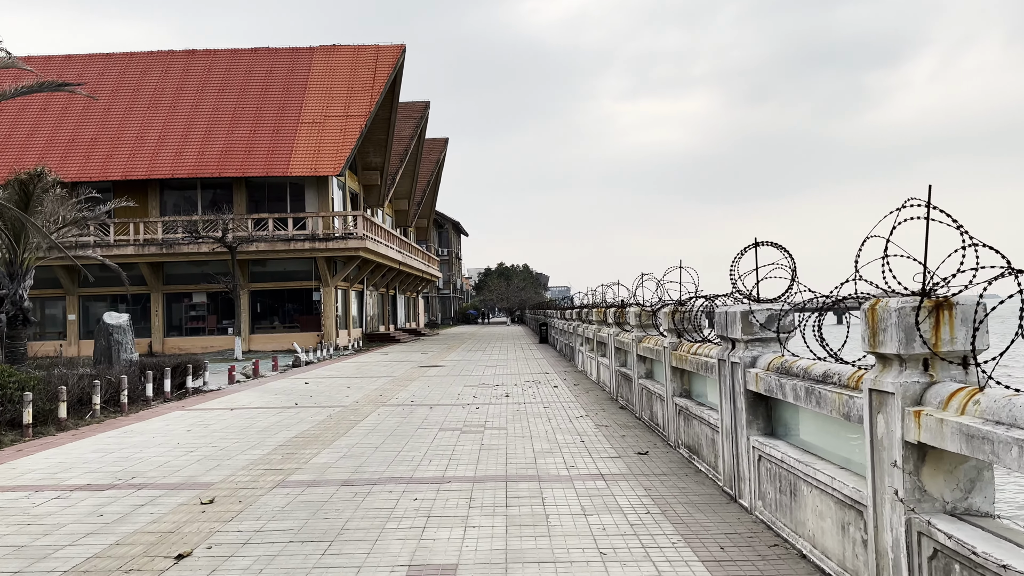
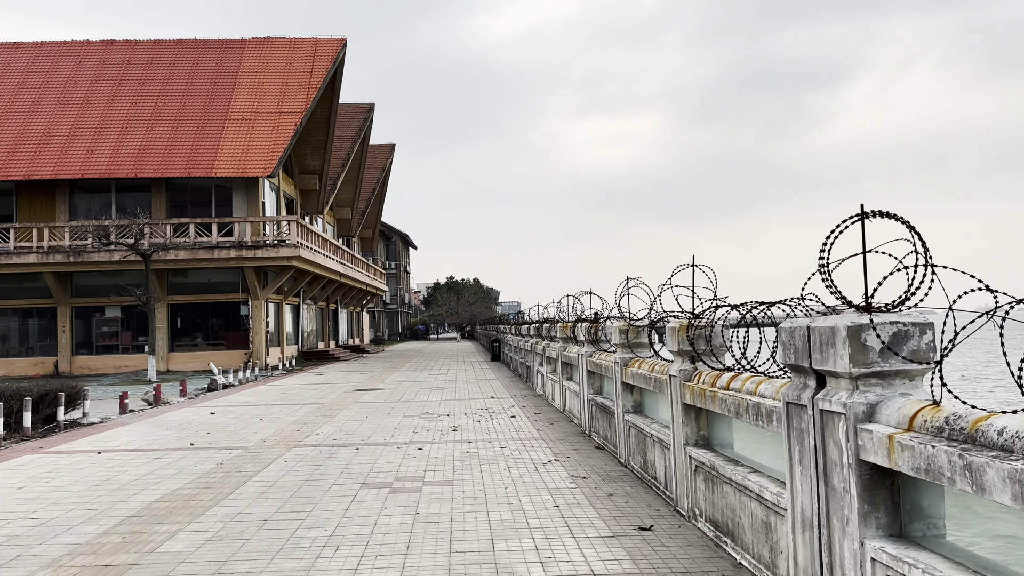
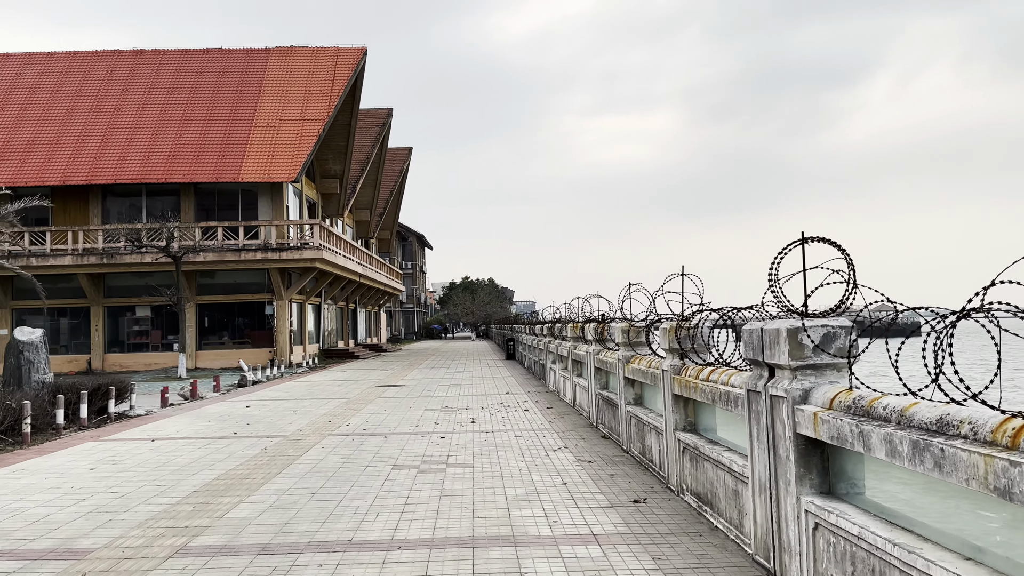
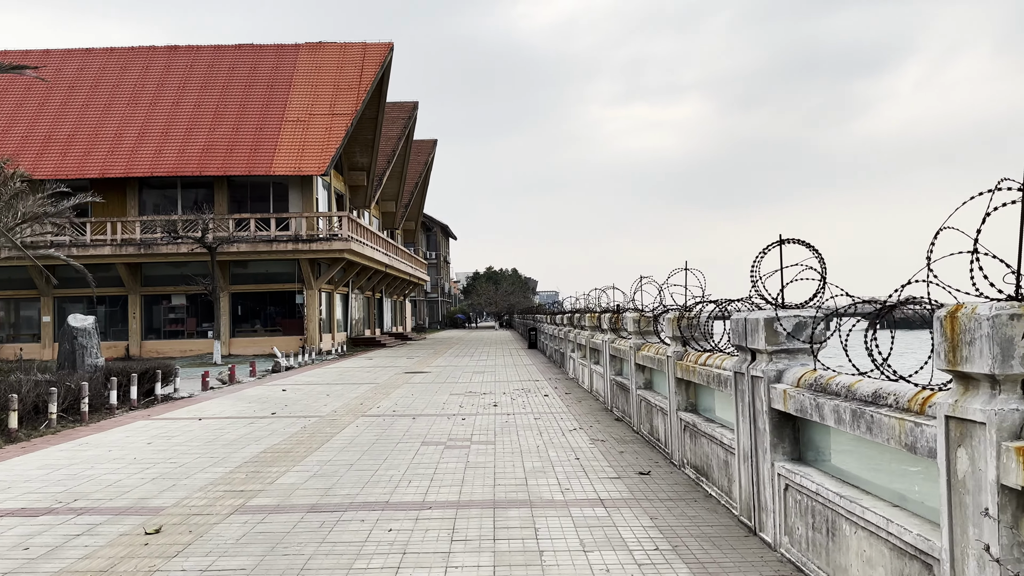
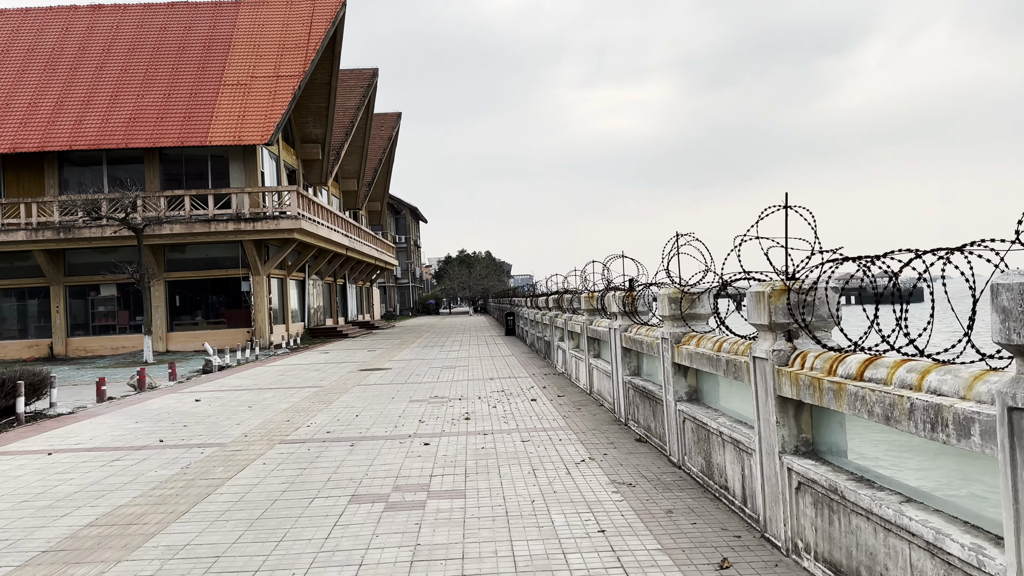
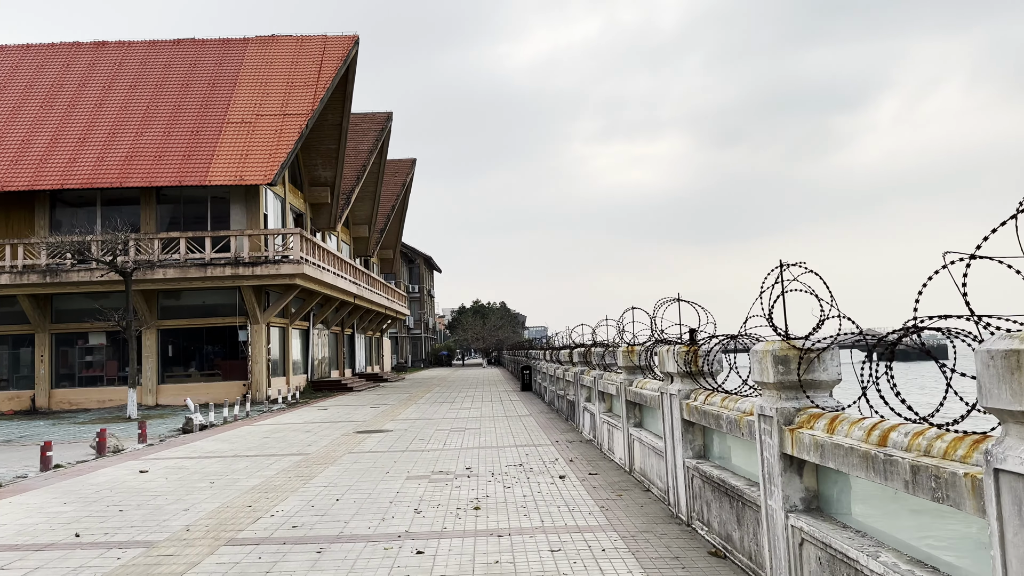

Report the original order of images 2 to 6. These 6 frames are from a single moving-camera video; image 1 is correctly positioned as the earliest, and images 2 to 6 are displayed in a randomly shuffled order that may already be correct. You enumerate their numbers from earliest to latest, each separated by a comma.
4, 3, 2, 5, 6
